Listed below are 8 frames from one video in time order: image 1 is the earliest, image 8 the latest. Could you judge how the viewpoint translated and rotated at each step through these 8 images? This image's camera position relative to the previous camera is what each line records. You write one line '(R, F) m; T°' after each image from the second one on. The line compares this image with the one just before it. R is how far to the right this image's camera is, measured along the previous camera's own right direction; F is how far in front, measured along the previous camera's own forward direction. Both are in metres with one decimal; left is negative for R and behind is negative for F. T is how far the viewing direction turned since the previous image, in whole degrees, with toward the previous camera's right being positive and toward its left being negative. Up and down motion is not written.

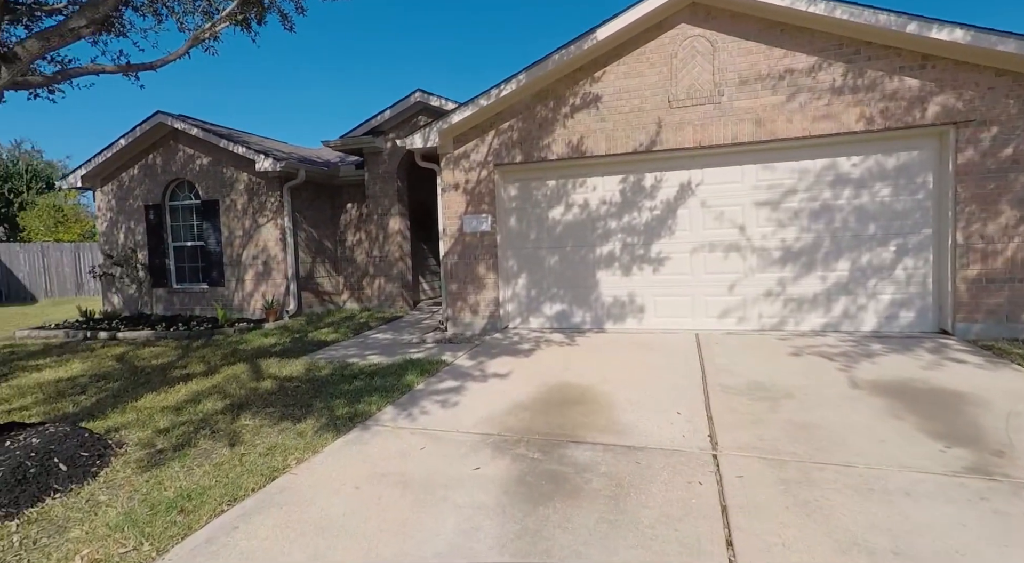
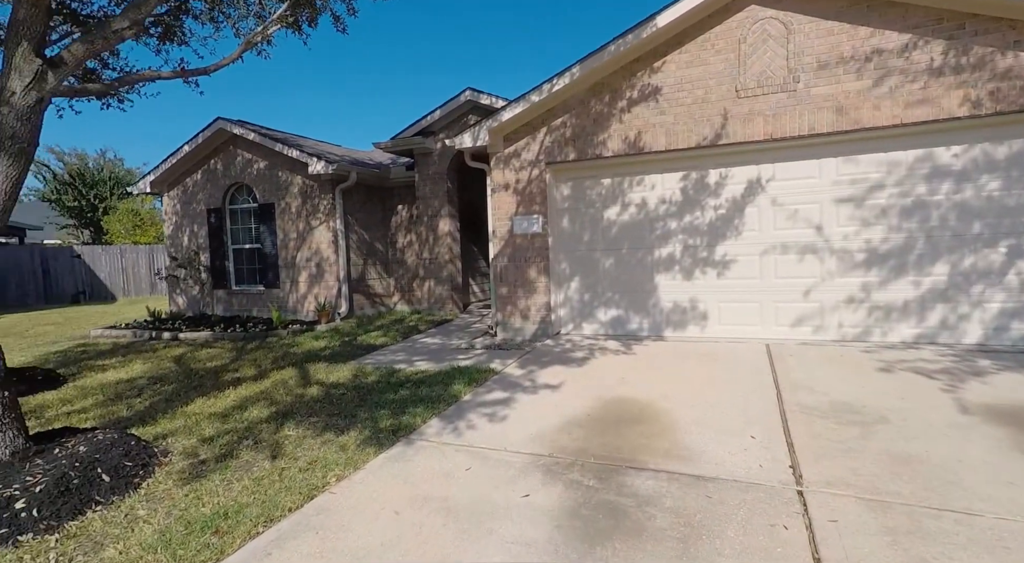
(0.0, +0.3) m; -5°
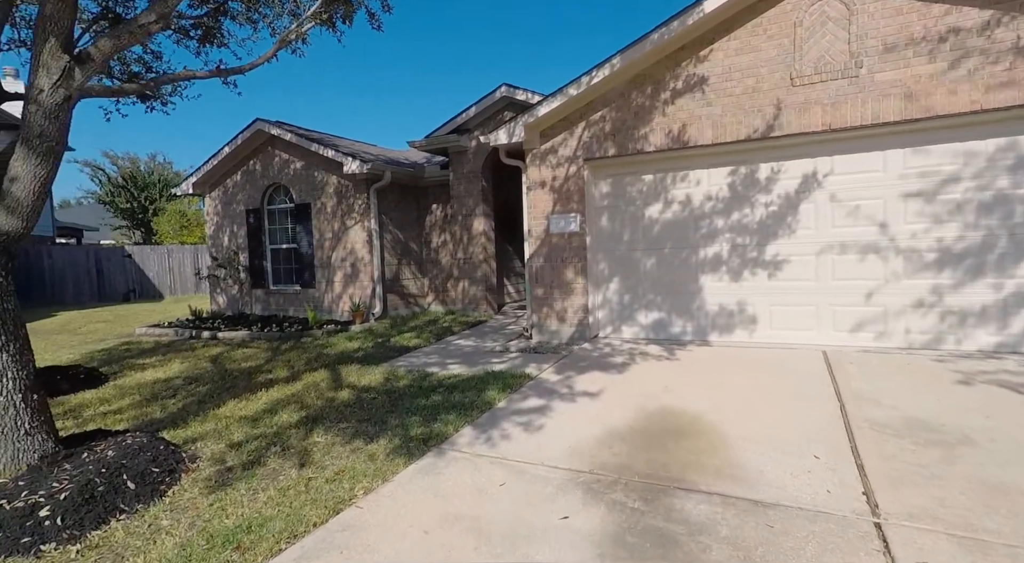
(0.0, +0.3) m; -4°
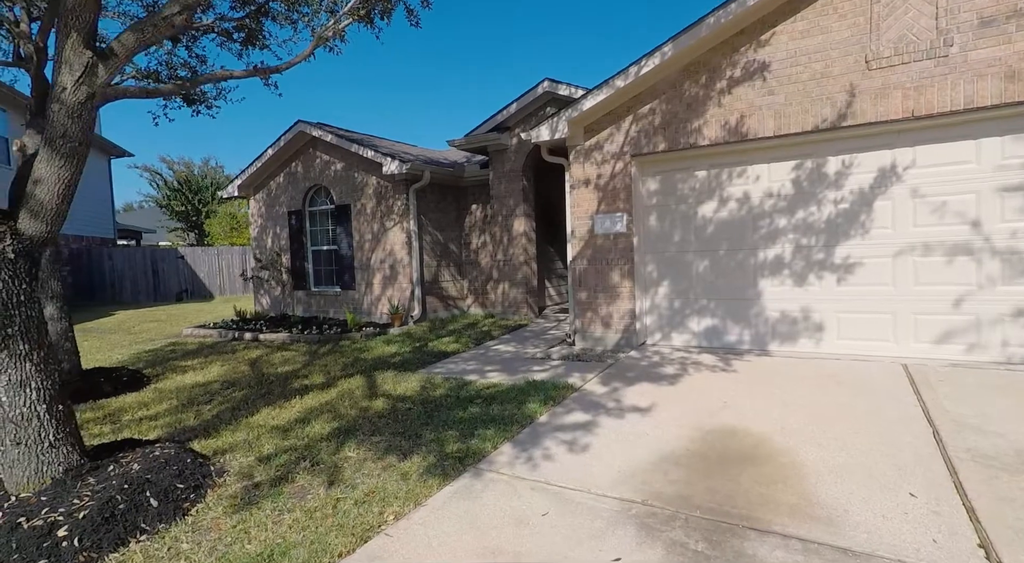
(0.0, +0.3) m; -4°
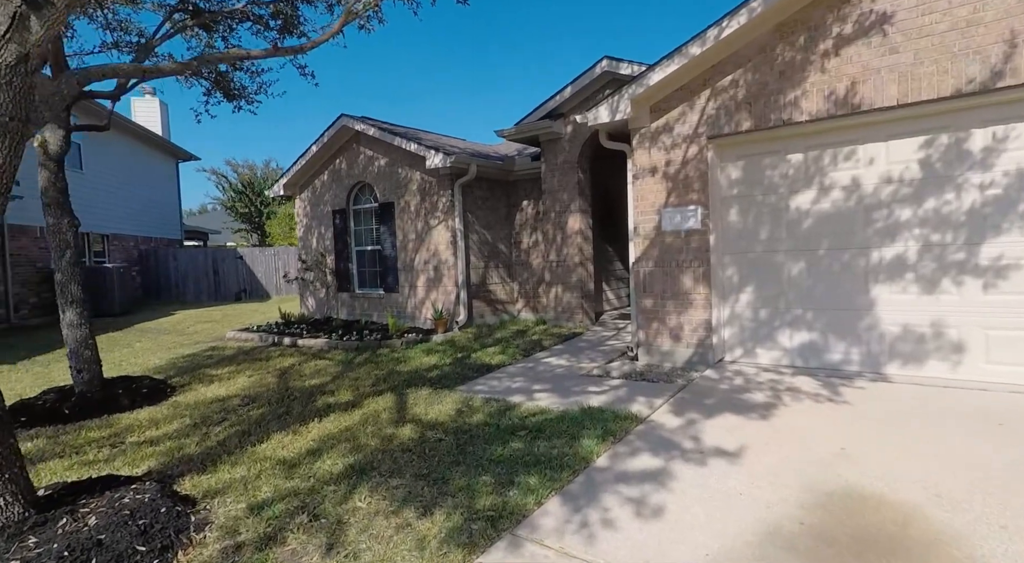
(0.0, +0.9) m; -6°
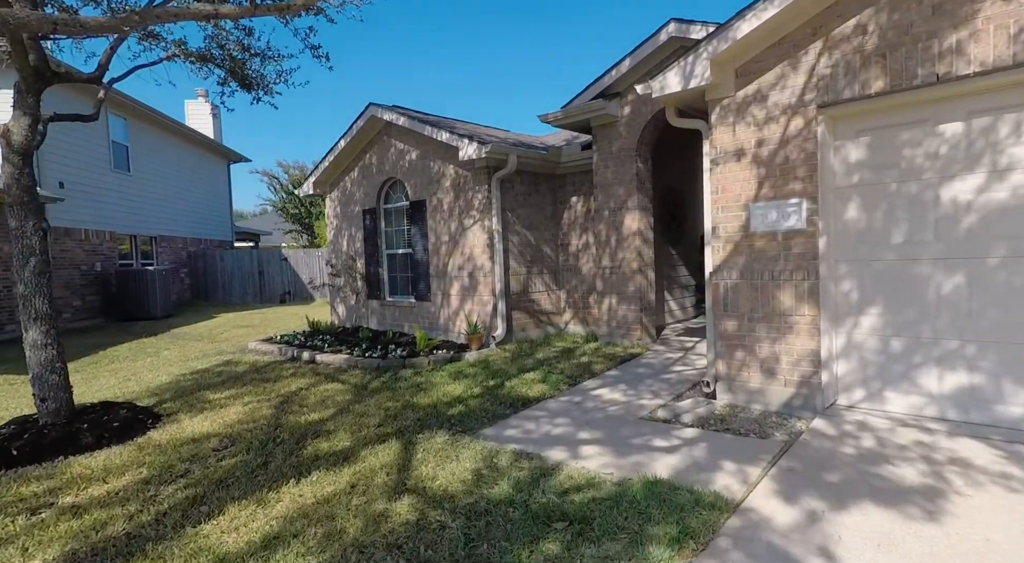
(+0.1, +1.3) m; -5°
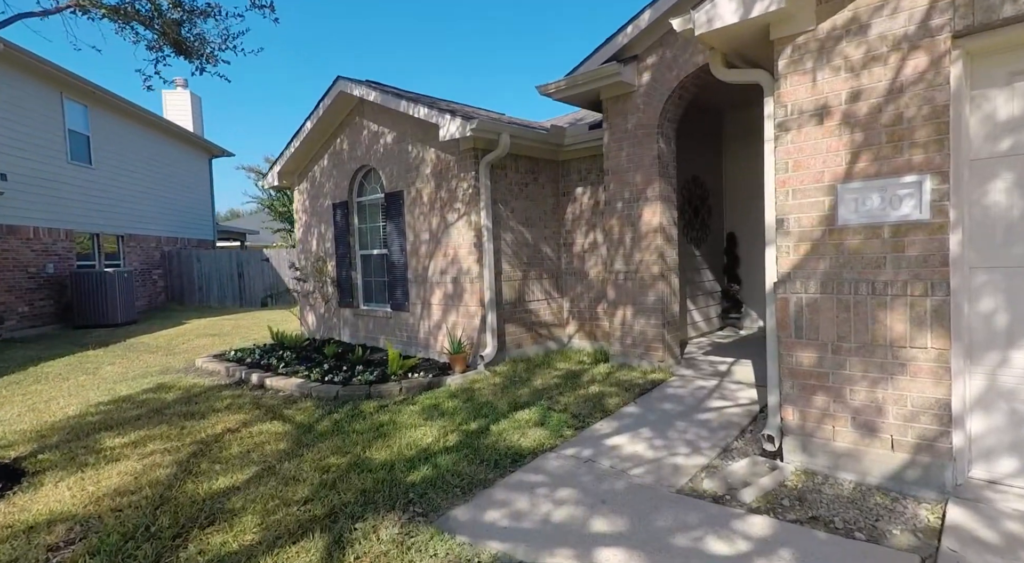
(+0.1, +1.5) m; 0°
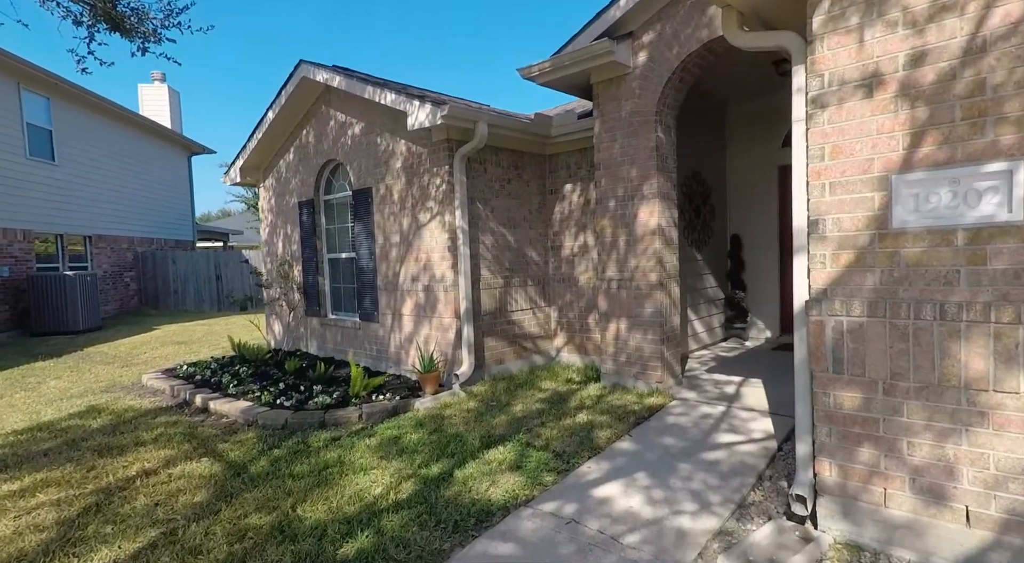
(+0.2, +0.8) m; 0°
